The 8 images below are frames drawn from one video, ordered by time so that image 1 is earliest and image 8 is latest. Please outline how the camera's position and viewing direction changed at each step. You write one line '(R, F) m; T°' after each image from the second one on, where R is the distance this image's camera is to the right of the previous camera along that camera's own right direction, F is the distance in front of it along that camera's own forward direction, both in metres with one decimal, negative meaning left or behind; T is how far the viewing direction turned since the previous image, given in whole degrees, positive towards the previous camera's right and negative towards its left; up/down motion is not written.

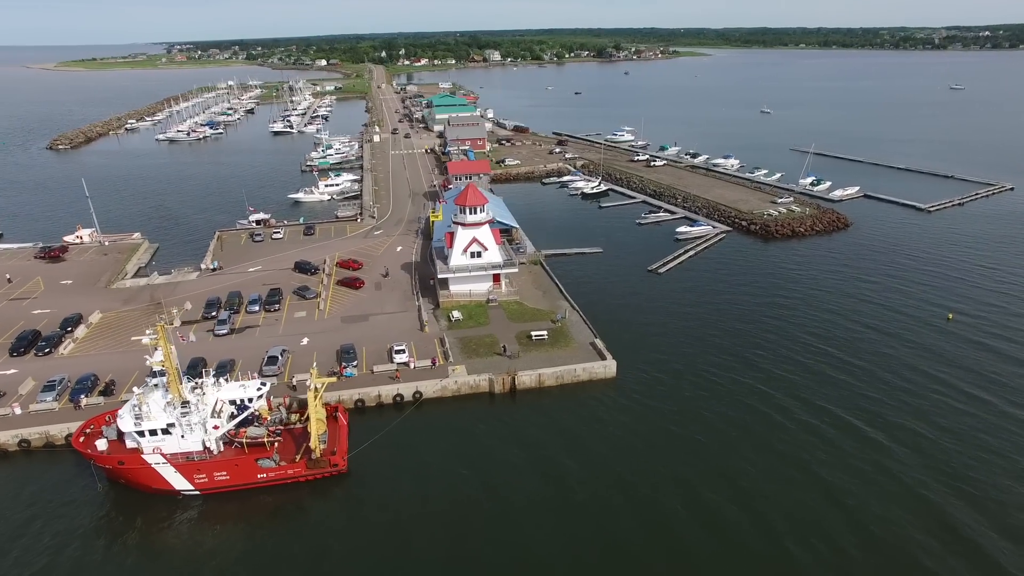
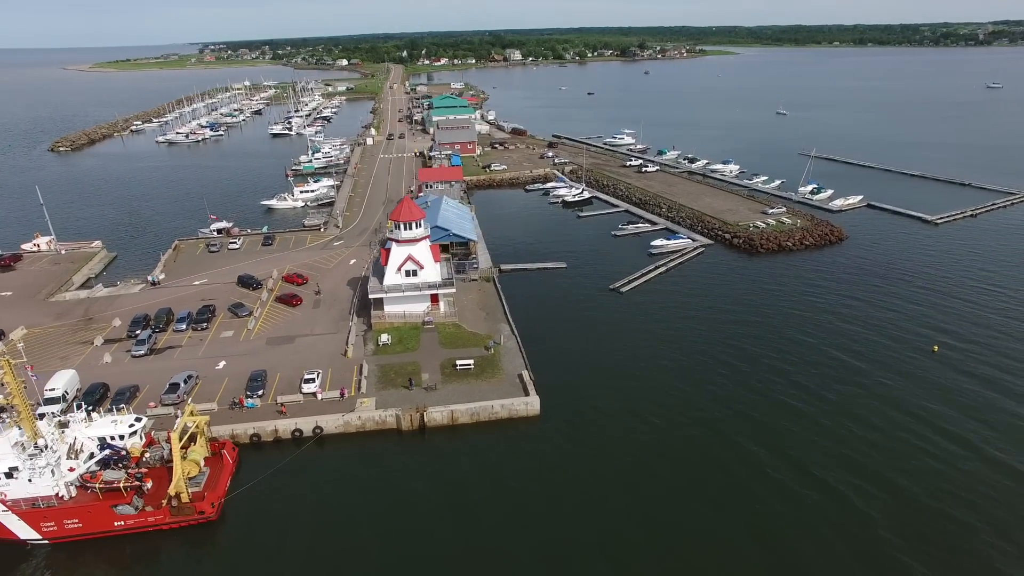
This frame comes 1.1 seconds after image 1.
(+4.6, +2.4) m; -3°
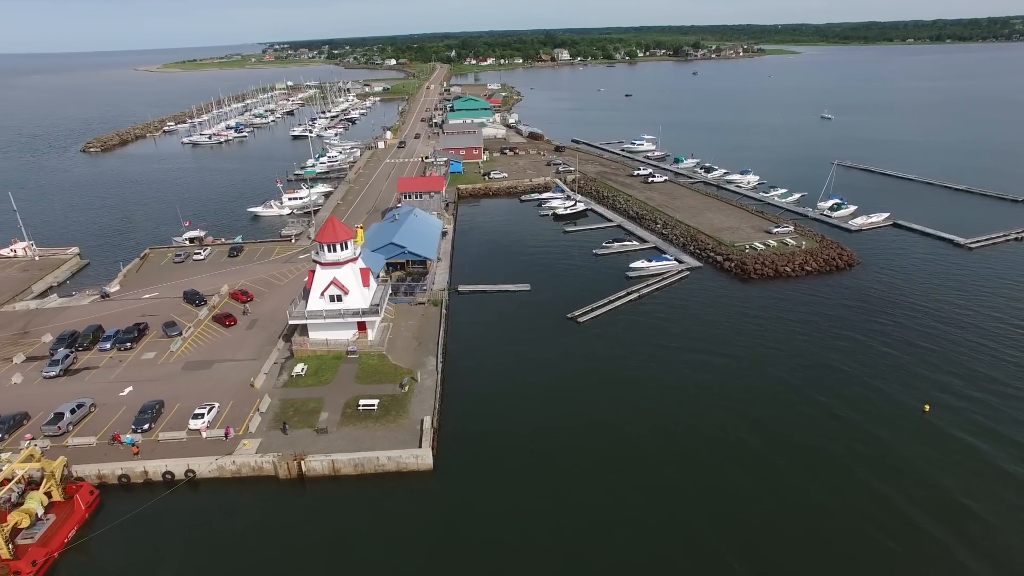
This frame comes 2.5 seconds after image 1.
(+5.7, +3.1) m; -5°
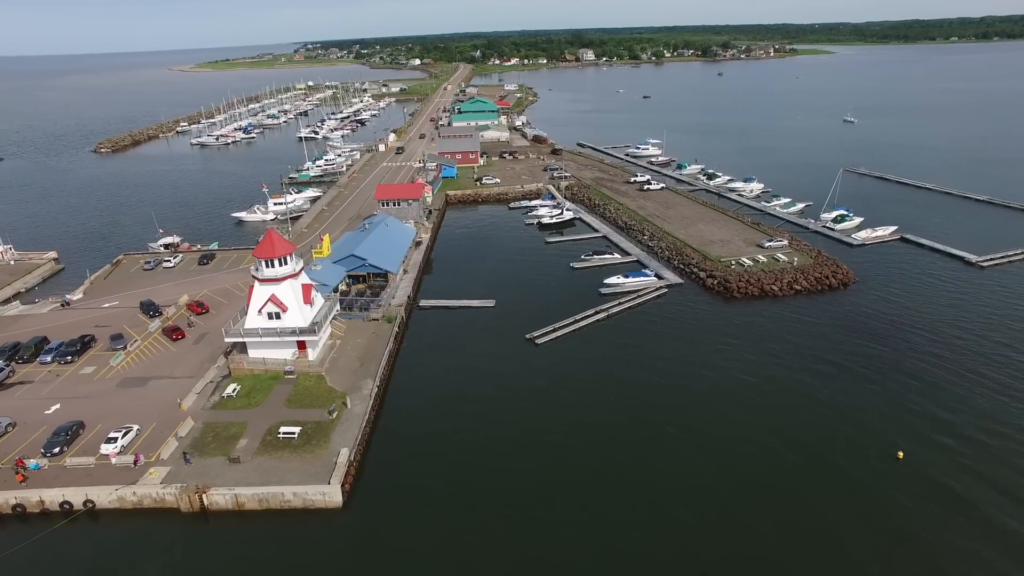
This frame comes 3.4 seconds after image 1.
(+3.7, +1.8) m; -3°
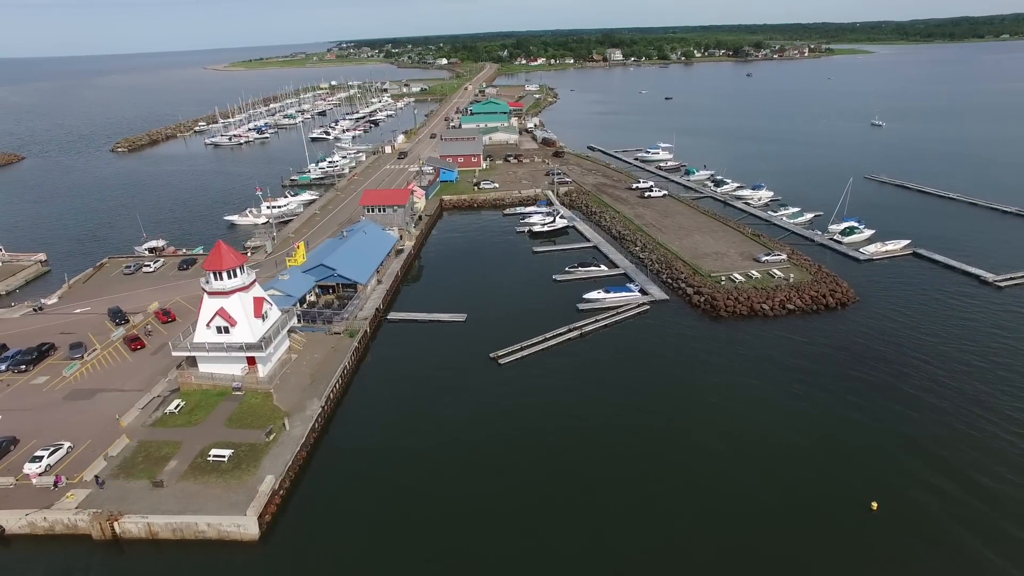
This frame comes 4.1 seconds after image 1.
(+3.2, +1.6) m; -3°
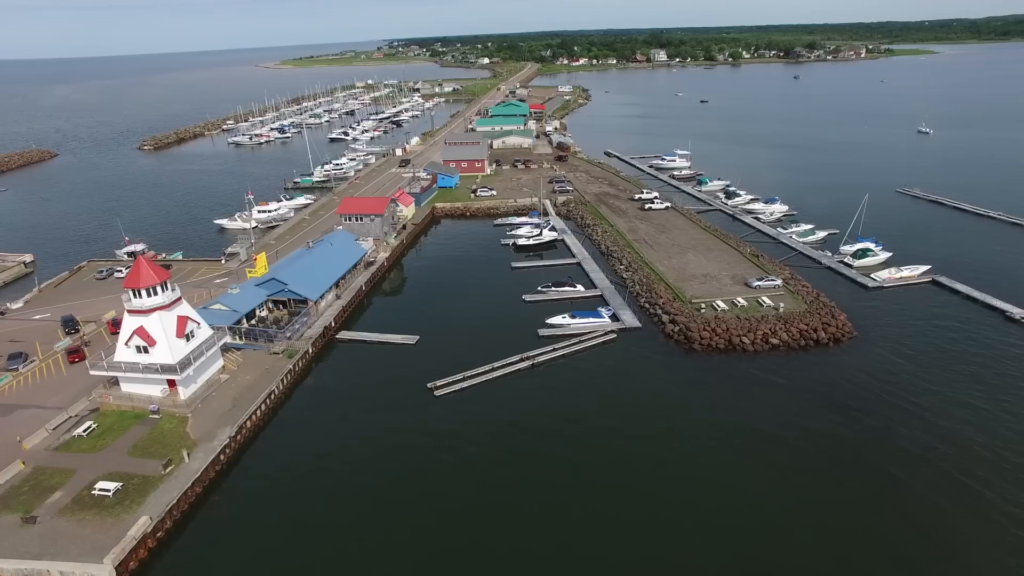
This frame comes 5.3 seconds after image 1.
(+4.6, +2.5) m; -4°
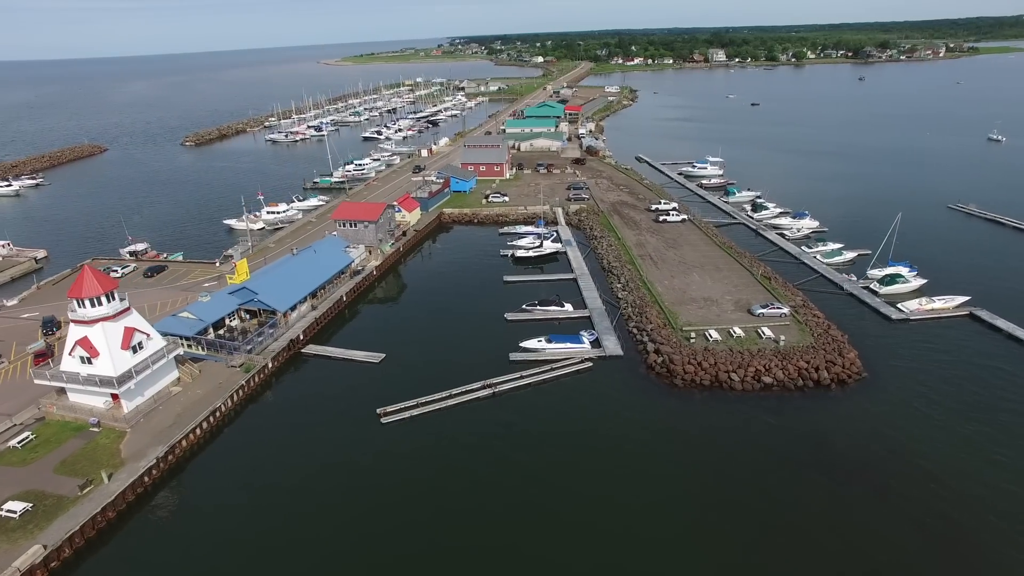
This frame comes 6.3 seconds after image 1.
(+4.1, +2.3) m; -5°
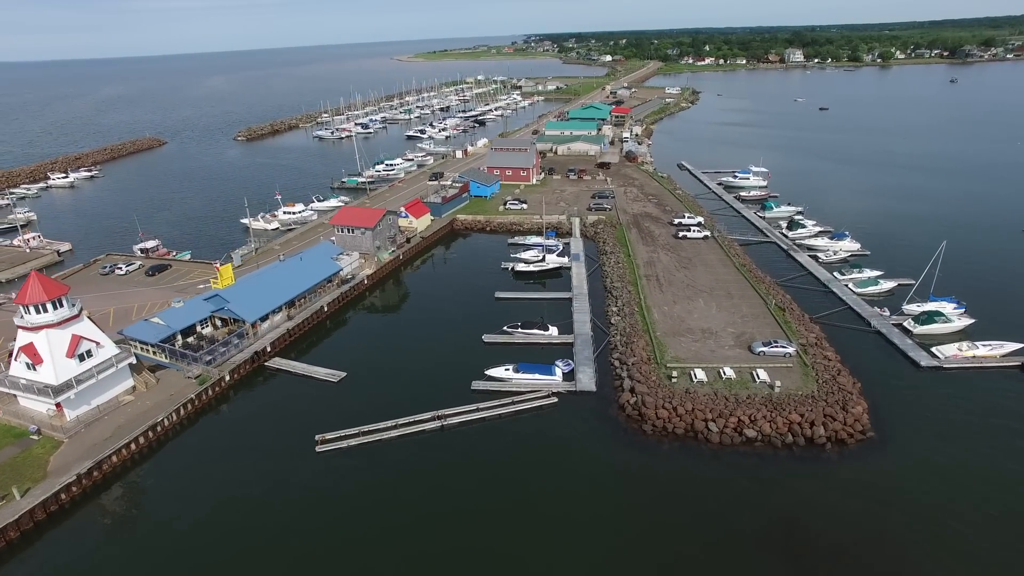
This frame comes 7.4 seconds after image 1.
(+4.5, +2.6) m; -6°
